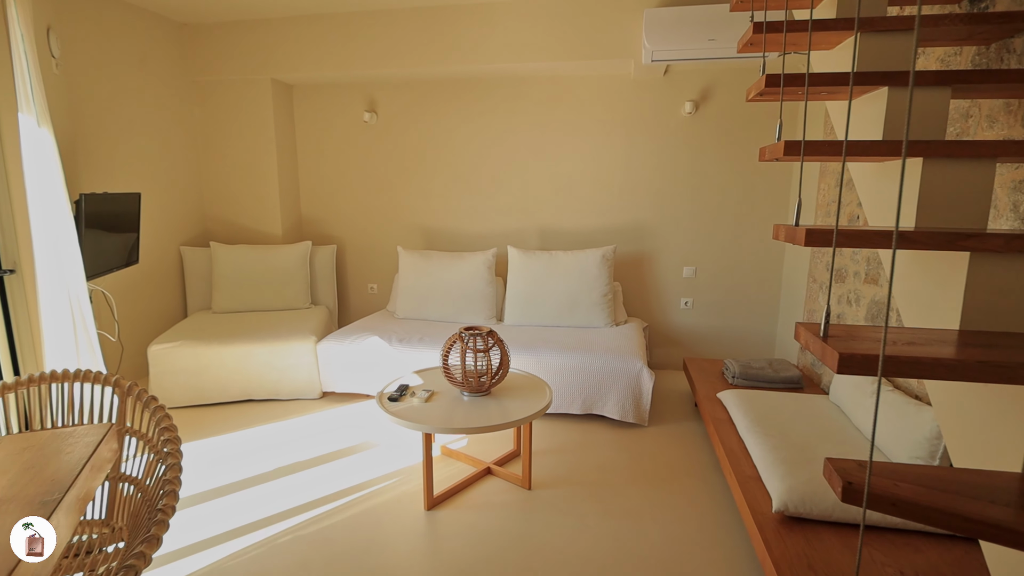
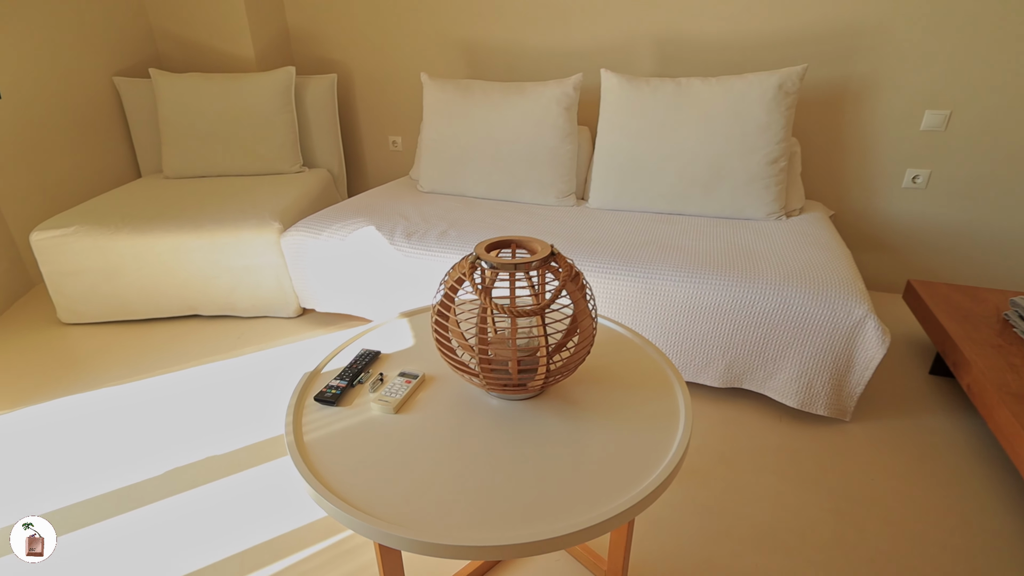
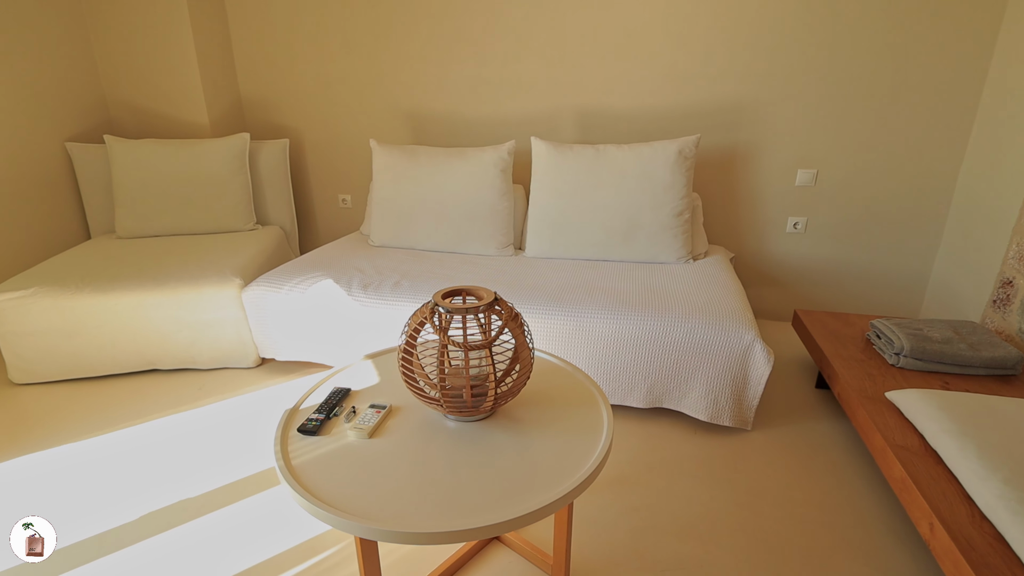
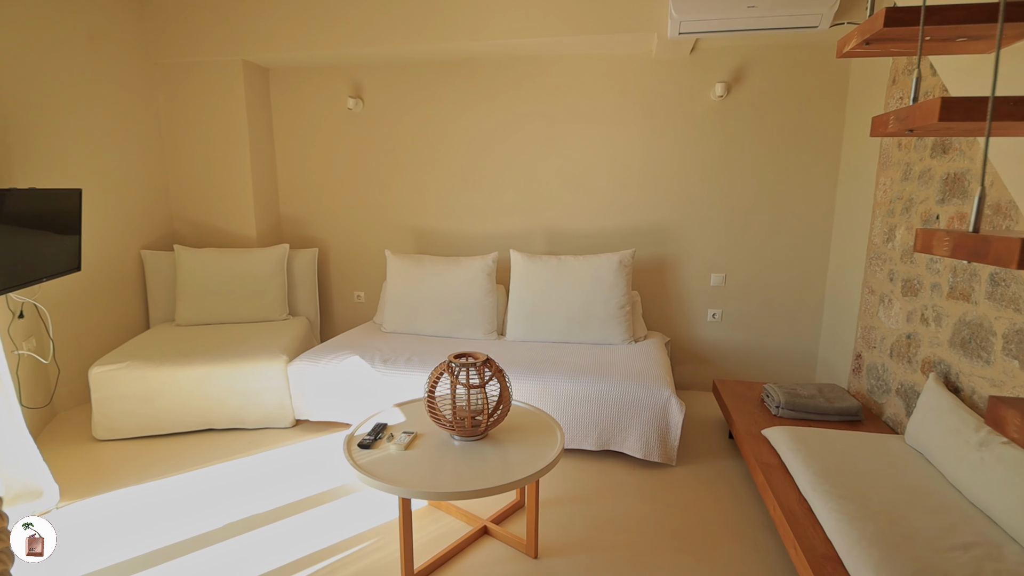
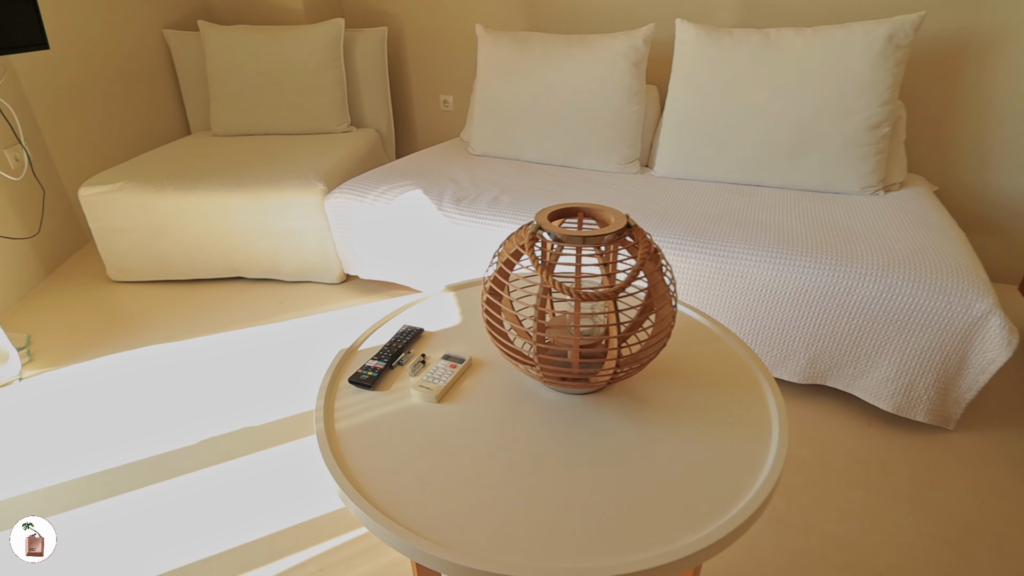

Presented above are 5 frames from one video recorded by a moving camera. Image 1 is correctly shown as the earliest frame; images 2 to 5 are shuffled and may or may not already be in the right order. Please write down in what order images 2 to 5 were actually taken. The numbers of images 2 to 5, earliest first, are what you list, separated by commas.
4, 3, 2, 5
